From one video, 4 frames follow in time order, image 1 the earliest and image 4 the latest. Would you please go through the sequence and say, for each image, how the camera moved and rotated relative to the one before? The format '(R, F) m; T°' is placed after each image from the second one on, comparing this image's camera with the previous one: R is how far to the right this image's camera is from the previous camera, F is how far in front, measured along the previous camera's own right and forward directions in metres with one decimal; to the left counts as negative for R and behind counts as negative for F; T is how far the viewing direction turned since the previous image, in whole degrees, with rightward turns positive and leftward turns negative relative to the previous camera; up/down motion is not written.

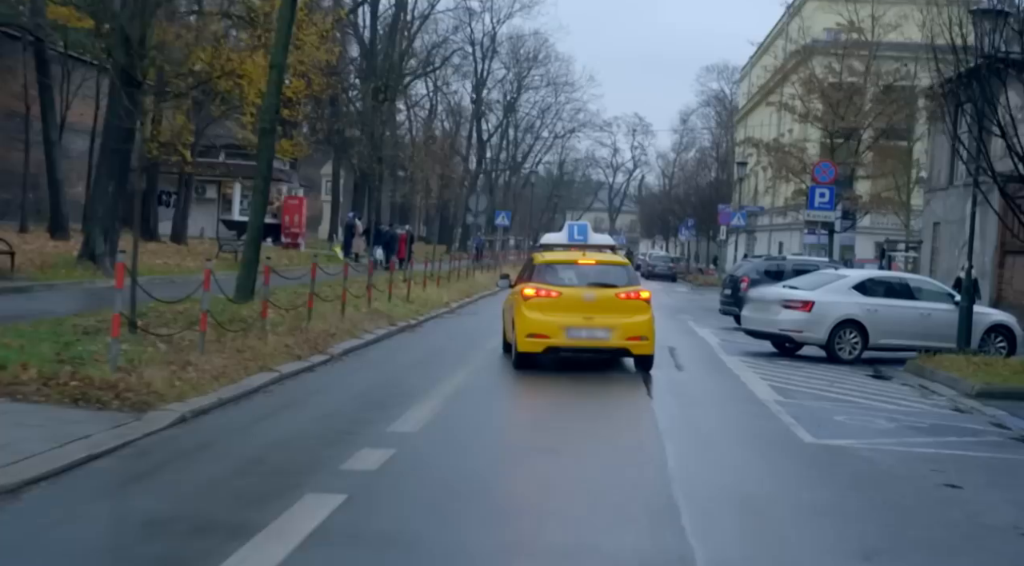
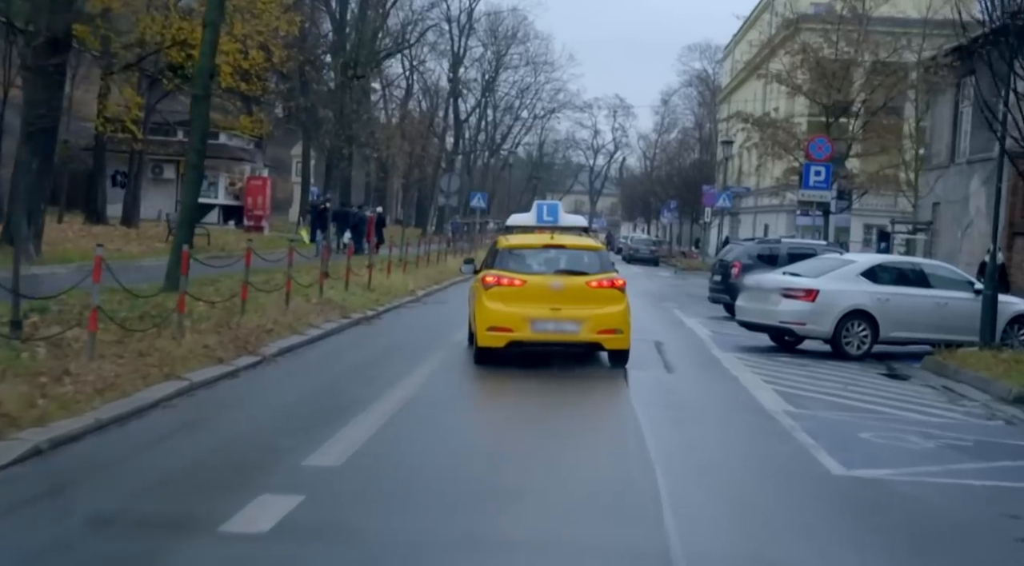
(+0.2, +2.2) m; +1°
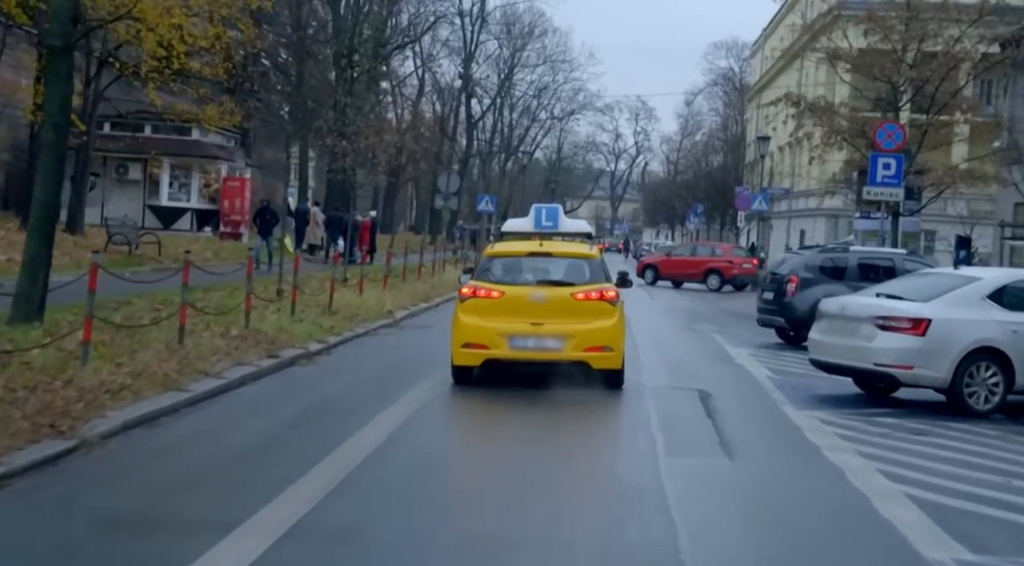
(+0.4, +5.0) m; -1°
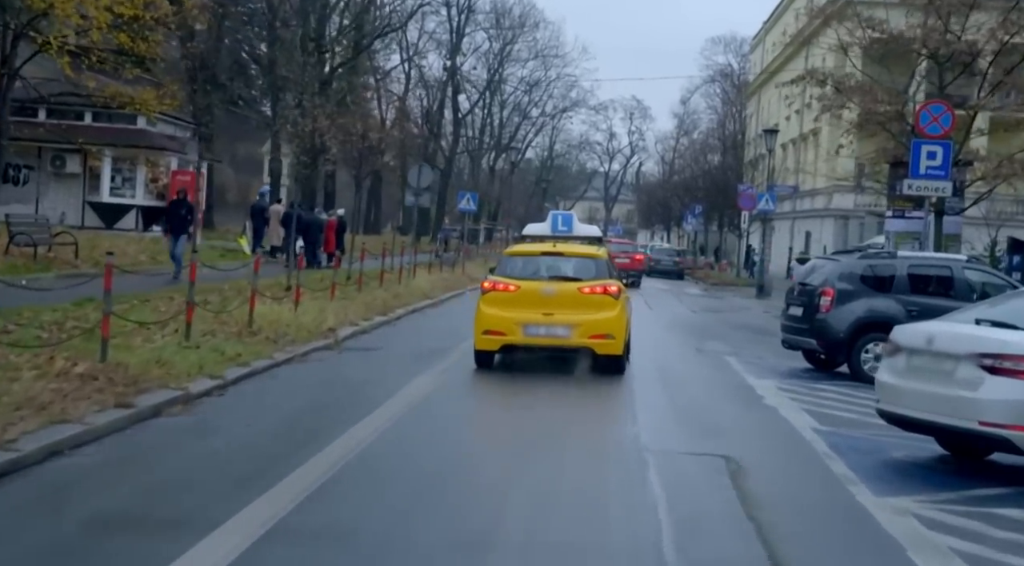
(+0.4, +3.9) m; 0°
